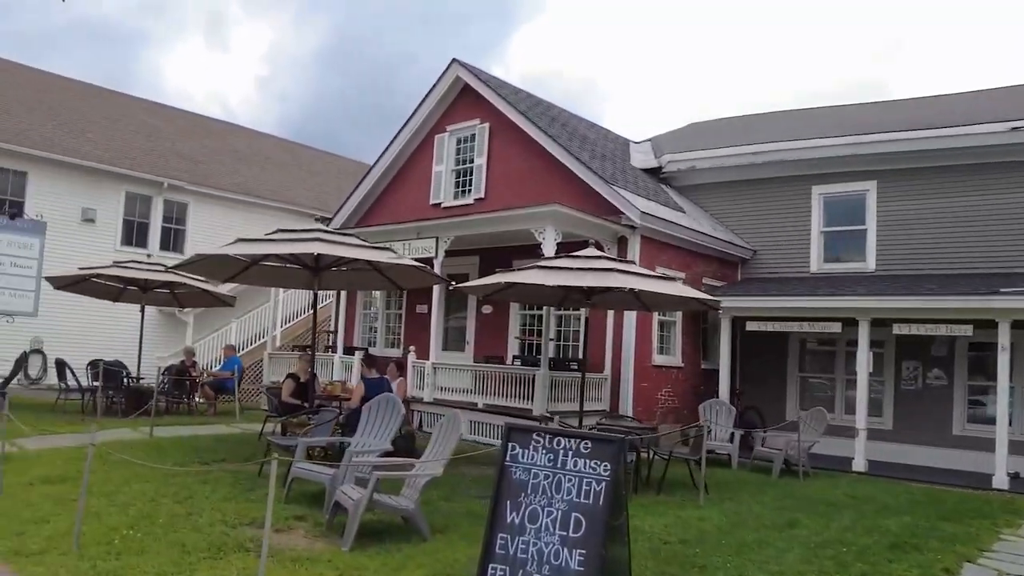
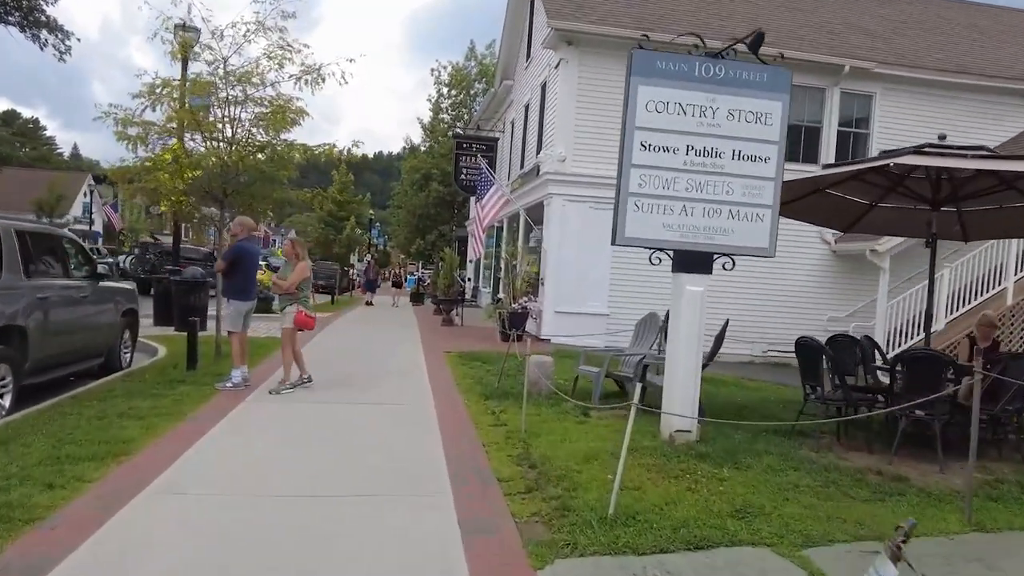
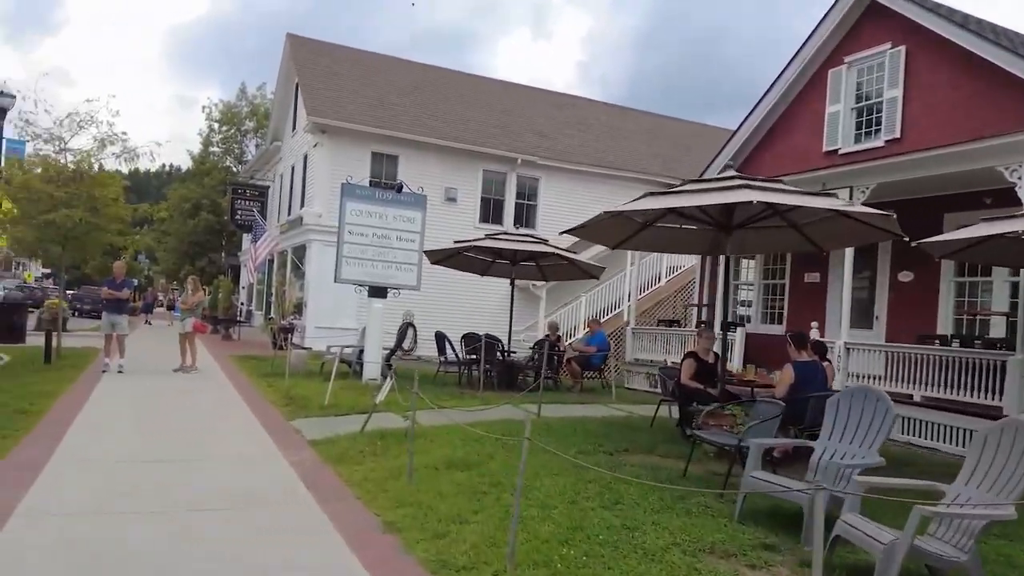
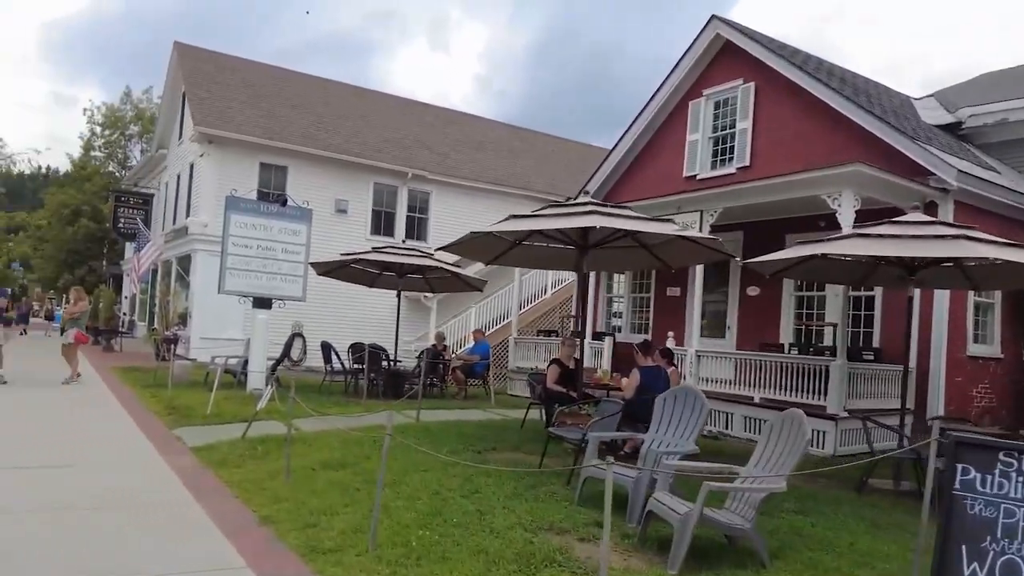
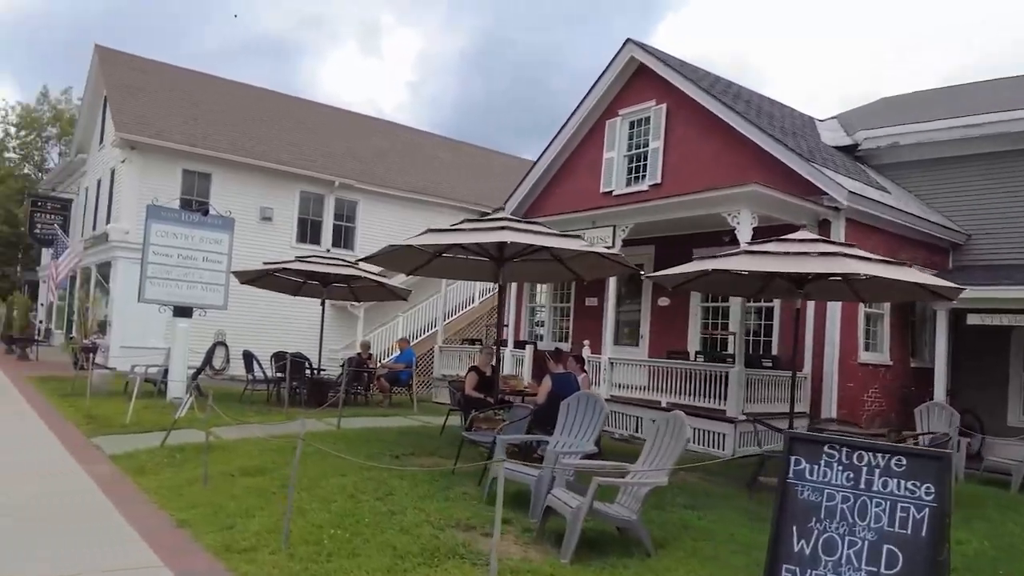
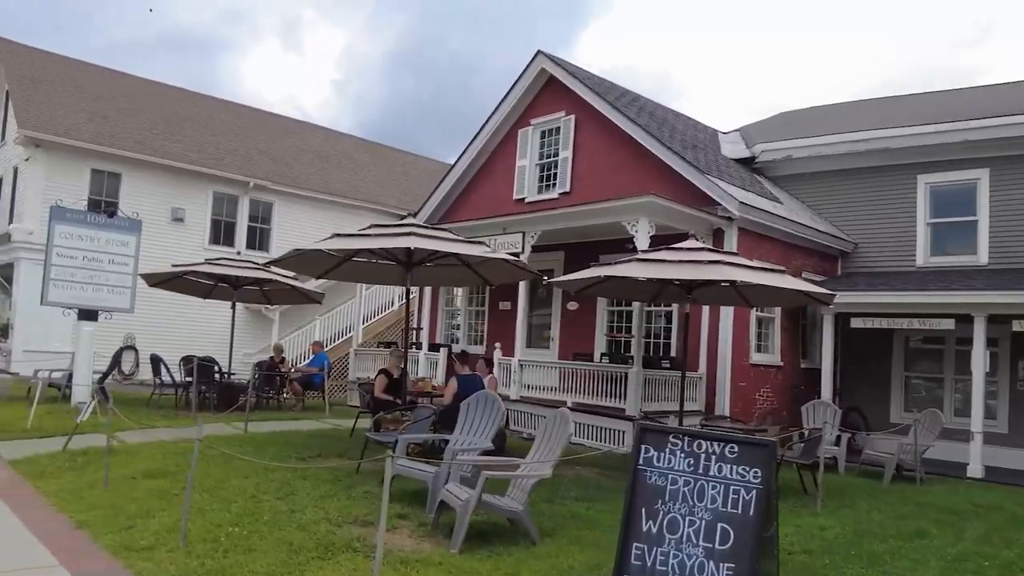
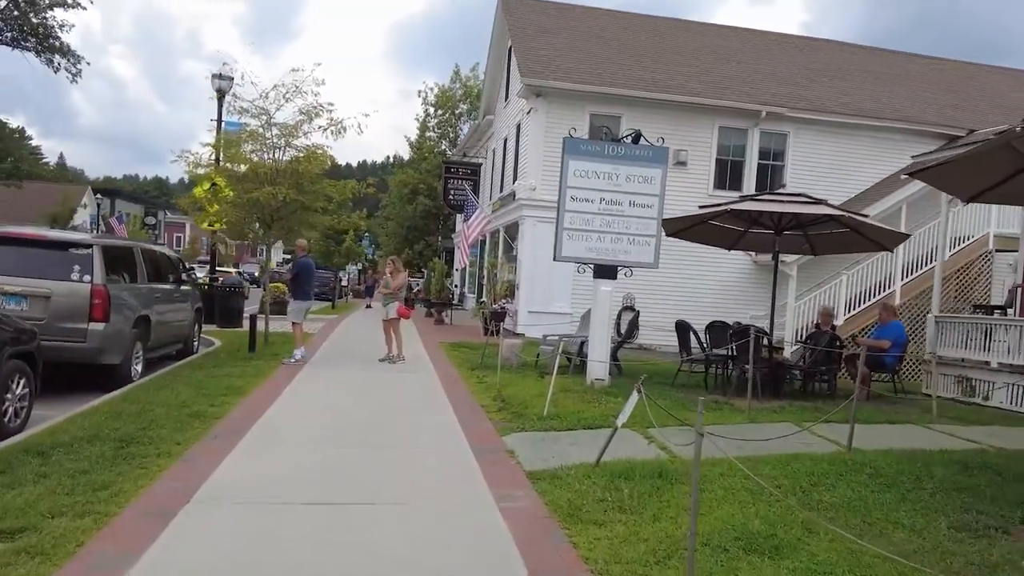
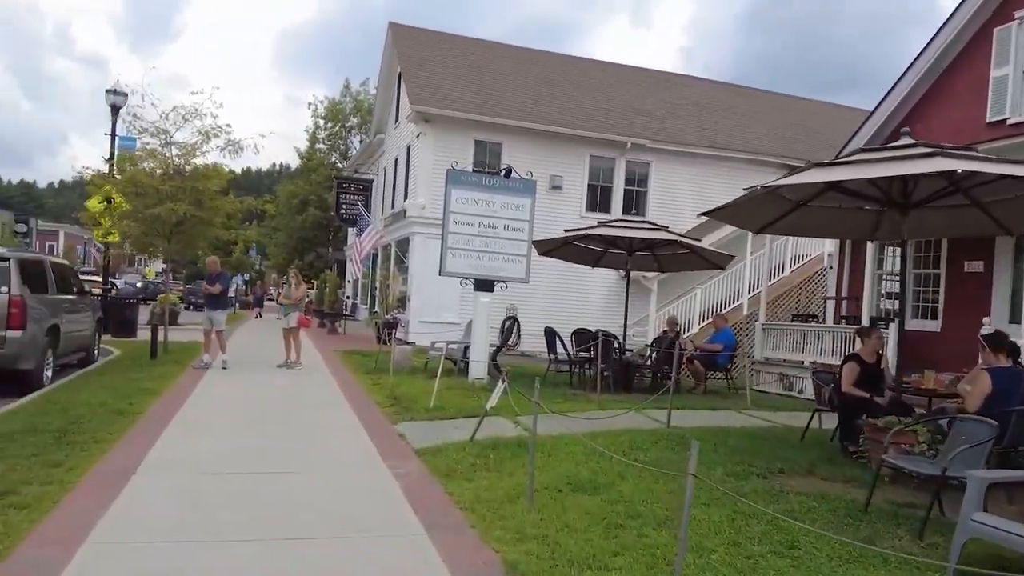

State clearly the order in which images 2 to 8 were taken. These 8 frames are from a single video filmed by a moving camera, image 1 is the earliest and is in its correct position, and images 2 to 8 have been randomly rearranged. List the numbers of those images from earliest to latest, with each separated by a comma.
6, 5, 4, 3, 8, 7, 2
